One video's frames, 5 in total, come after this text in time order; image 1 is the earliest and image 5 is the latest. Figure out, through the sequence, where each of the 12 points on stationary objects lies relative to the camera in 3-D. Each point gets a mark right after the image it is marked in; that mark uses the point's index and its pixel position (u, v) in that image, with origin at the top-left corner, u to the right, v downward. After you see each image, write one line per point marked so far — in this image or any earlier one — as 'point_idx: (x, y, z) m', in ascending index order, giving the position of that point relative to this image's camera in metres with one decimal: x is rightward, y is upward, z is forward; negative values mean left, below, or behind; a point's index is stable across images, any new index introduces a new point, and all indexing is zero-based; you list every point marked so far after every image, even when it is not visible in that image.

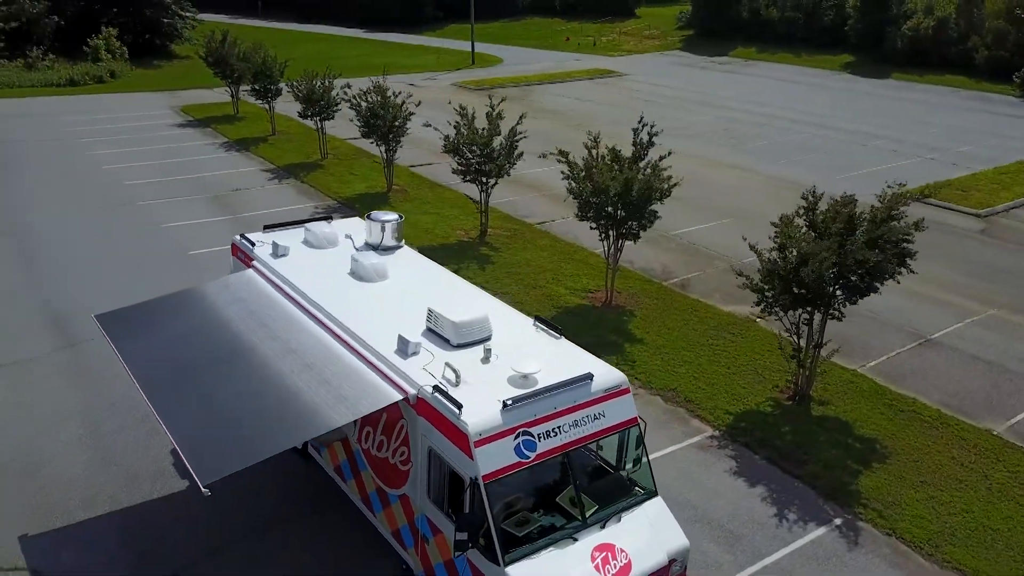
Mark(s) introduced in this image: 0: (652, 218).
0: (+2.5, +1.3, +14.9) m
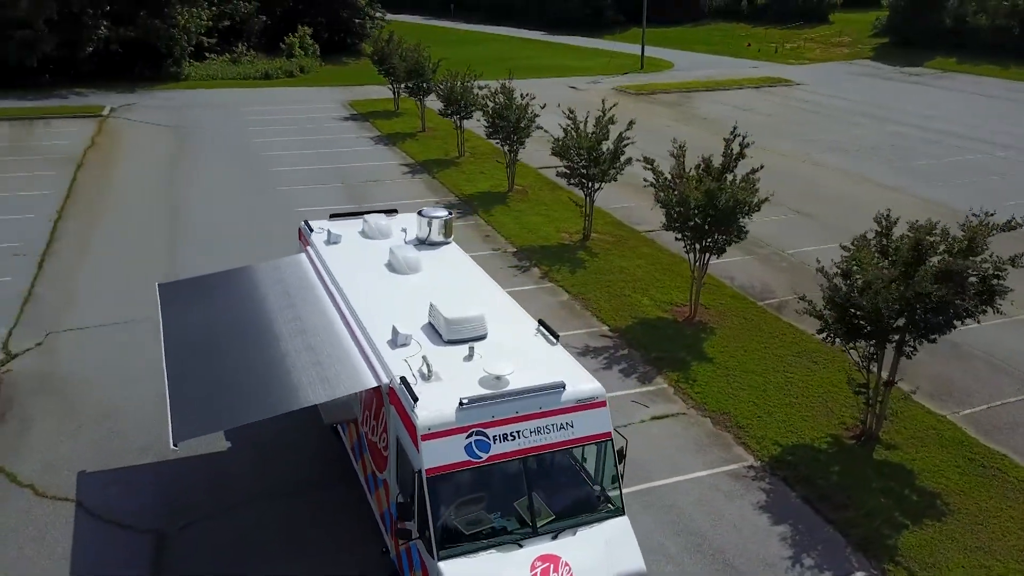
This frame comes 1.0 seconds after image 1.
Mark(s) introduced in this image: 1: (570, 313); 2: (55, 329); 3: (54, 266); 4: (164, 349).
0: (+3.9, +1.0, +14.2) m
1: (+1.1, -0.5, +15.4) m
2: (-7.8, -0.7, +14.0) m
3: (-9.4, +0.4, +16.8) m
4: (-4.4, -0.9, +9.2) m
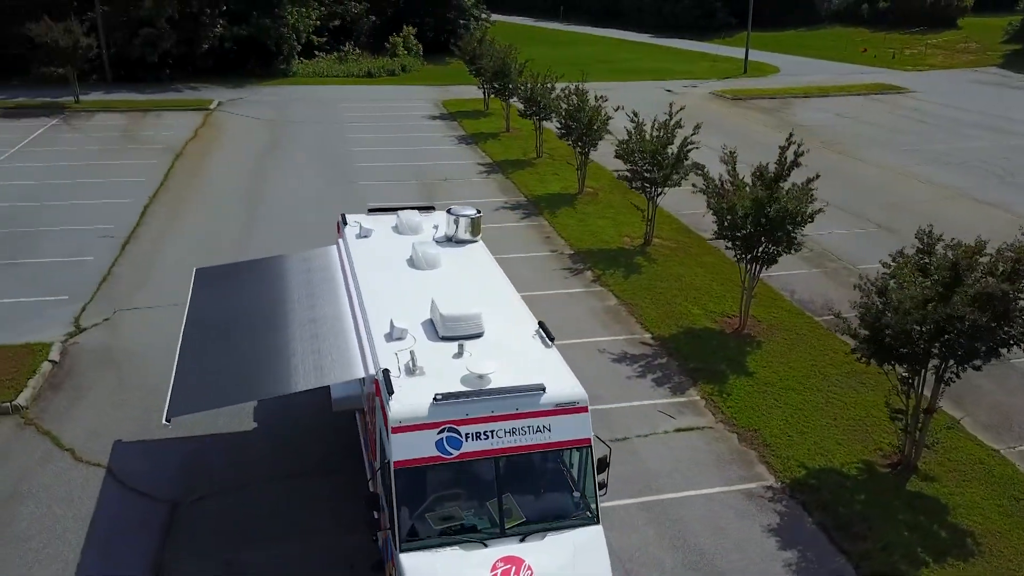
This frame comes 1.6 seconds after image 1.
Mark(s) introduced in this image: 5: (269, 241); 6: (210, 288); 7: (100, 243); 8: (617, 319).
0: (+4.6, +0.7, +13.6) m
1: (+1.9, -0.6, +15.2) m
2: (-7.1, -0.3, +15.0) m
3: (-8.2, +0.9, +17.9) m
4: (-4.4, -0.6, +9.7) m
5: (-5.6, +1.1, +18.7) m
6: (-4.0, 0.0, +10.6) m
7: (-9.2, +1.0, +18.3) m
8: (+1.9, -0.6, +15.2) m
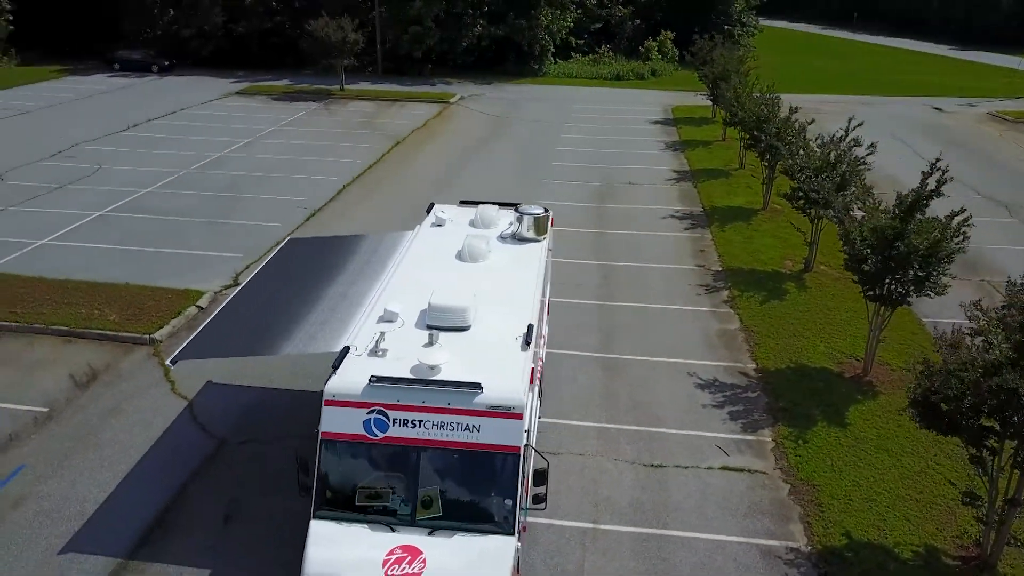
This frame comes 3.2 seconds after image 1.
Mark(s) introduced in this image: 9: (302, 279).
0: (+5.9, +0.1, +11.8) m
1: (+3.7, -1.0, +14.2) m
2: (-4.8, +0.4, +16.9) m
3: (-4.7, +1.6, +20.0) m
4: (-4.0, -0.1, +11.1) m
5: (-2.0, +1.5, +19.9) m
6: (-3.2, +0.5, +11.7) m
7: (-5.5, +1.9, +20.6) m
8: (+3.7, -1.0, +14.2) m
9: (-2.8, +0.1, +10.8) m
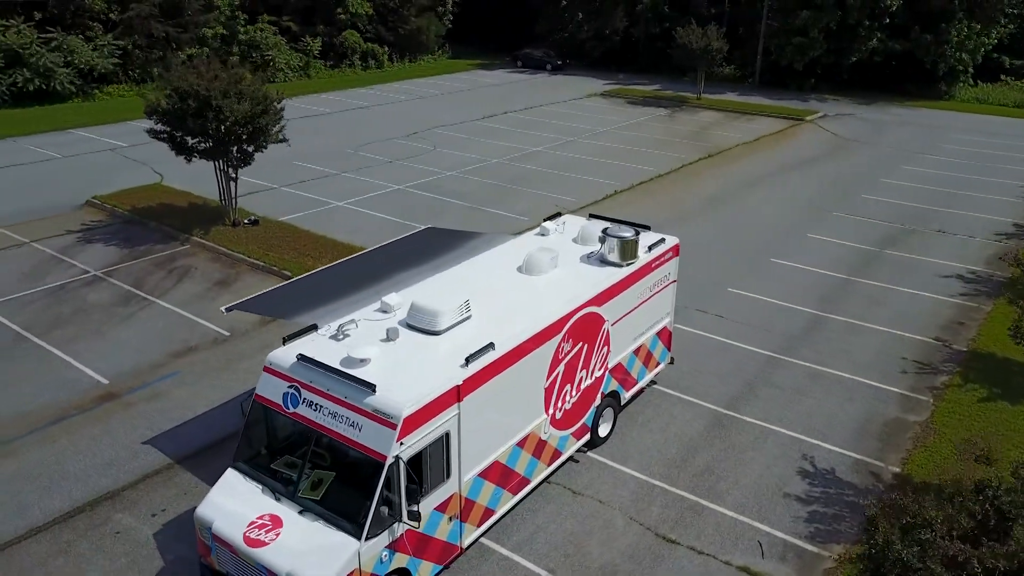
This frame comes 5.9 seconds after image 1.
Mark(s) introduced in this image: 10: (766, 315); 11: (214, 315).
0: (+6.2, -1.3, +8.3) m
1: (+5.2, -2.1, +11.5) m
2: (-0.5, +0.7, +17.9) m
3: (+1.3, +1.7, +20.6) m
4: (-2.7, +0.3, +12.4) m
5: (+3.6, +1.1, +19.1) m
6: (-1.6, +0.7, +12.6) m
7: (+1.0, +2.1, +21.5) m
8: (+5.3, -2.1, +11.5) m
9: (-1.7, +0.3, +11.6) m
10: (+4.8, -0.5, +15.3) m
11: (-5.5, -0.5, +15.0) m
